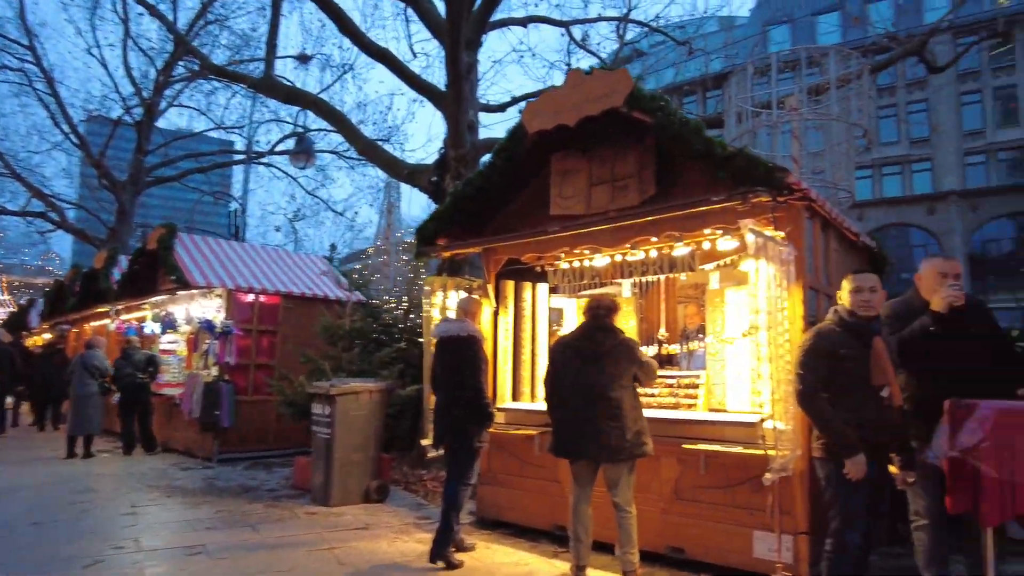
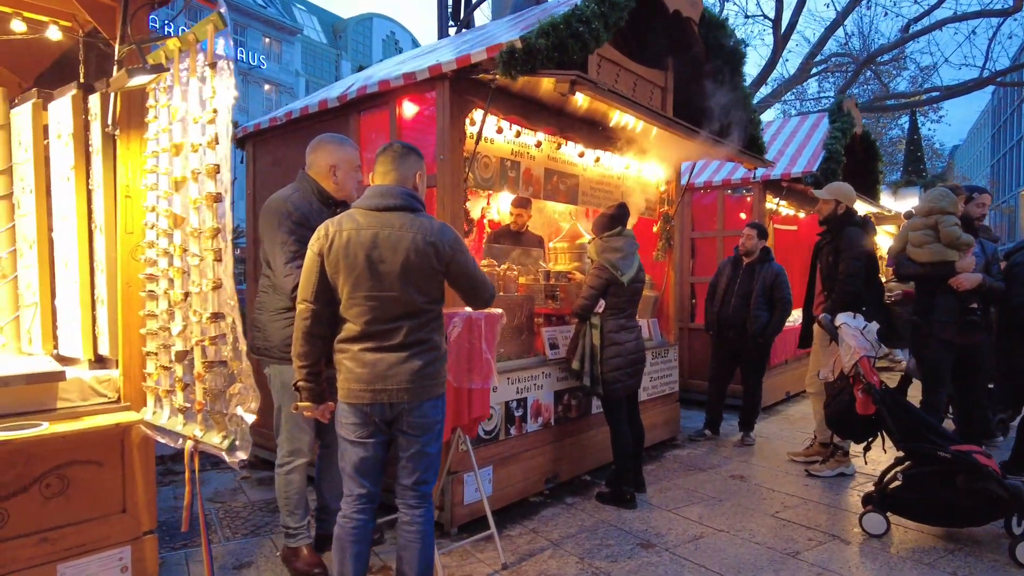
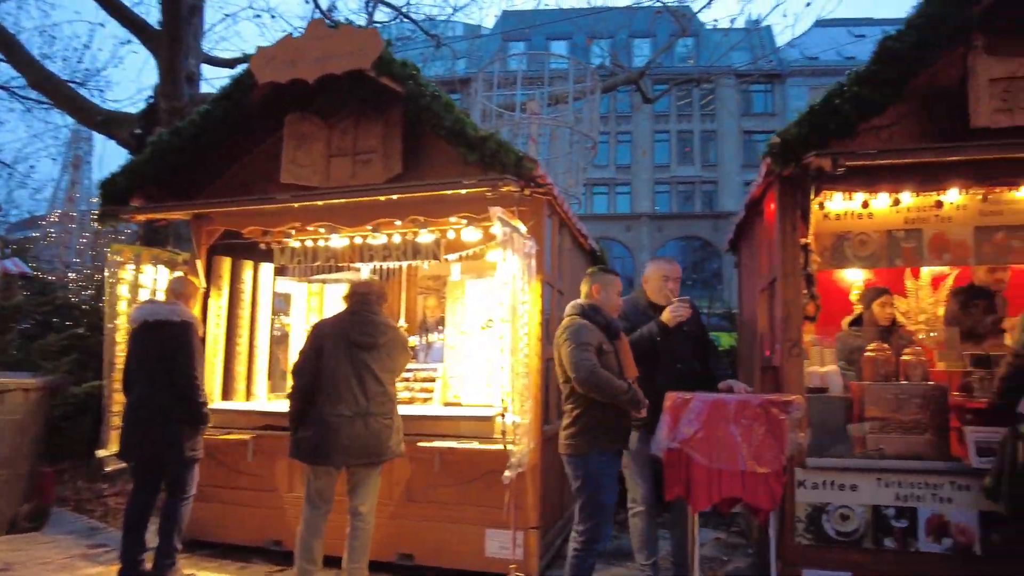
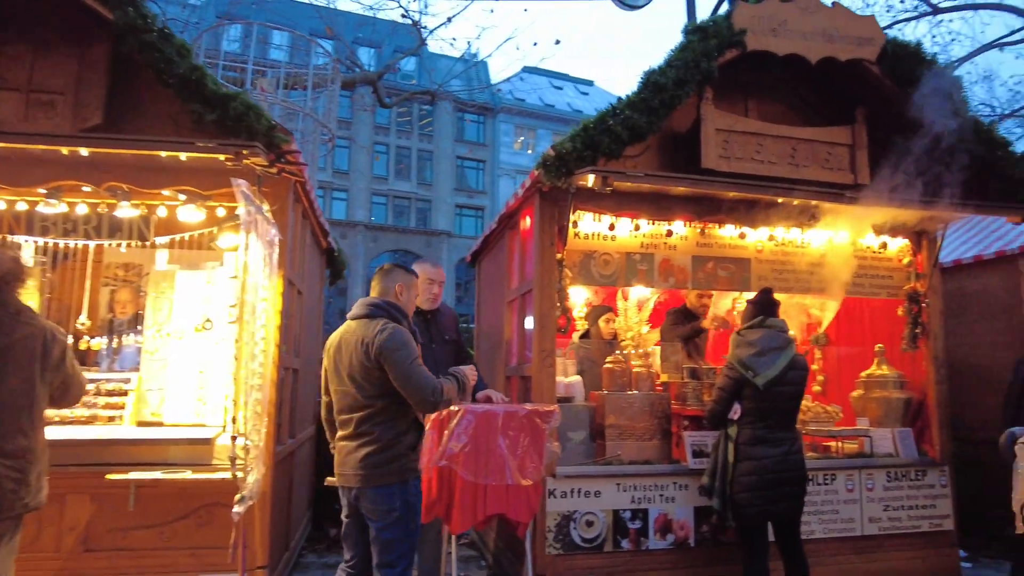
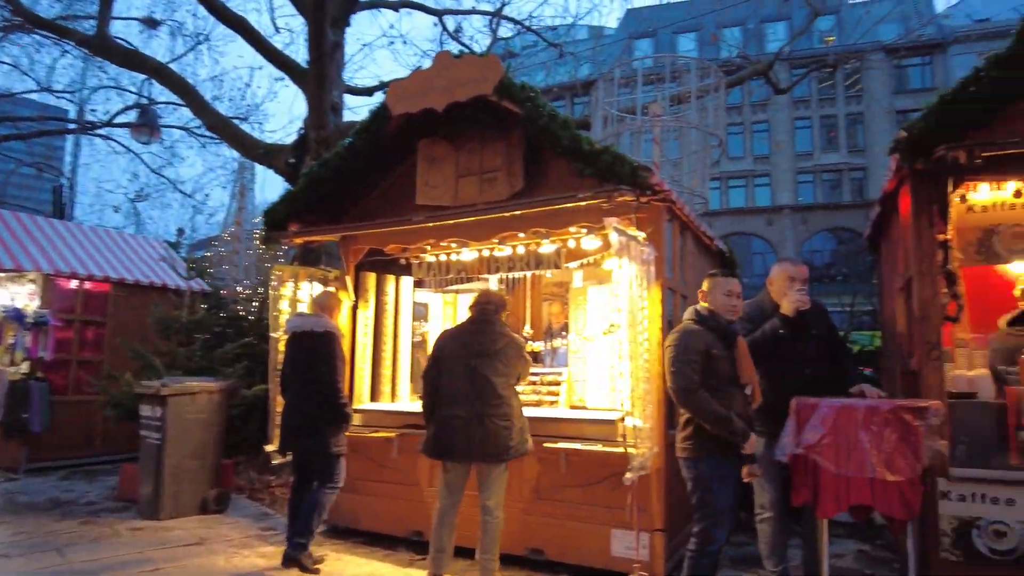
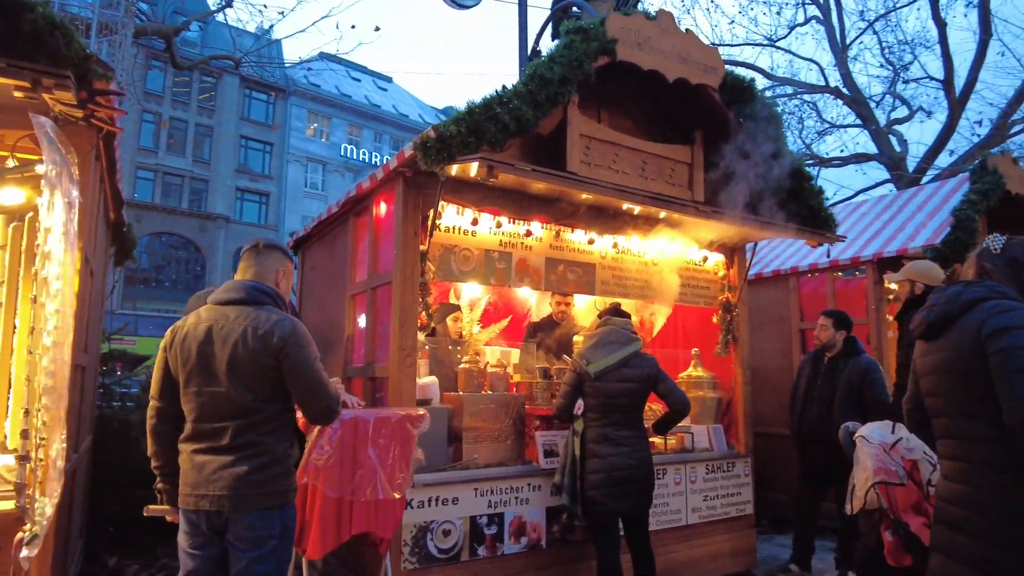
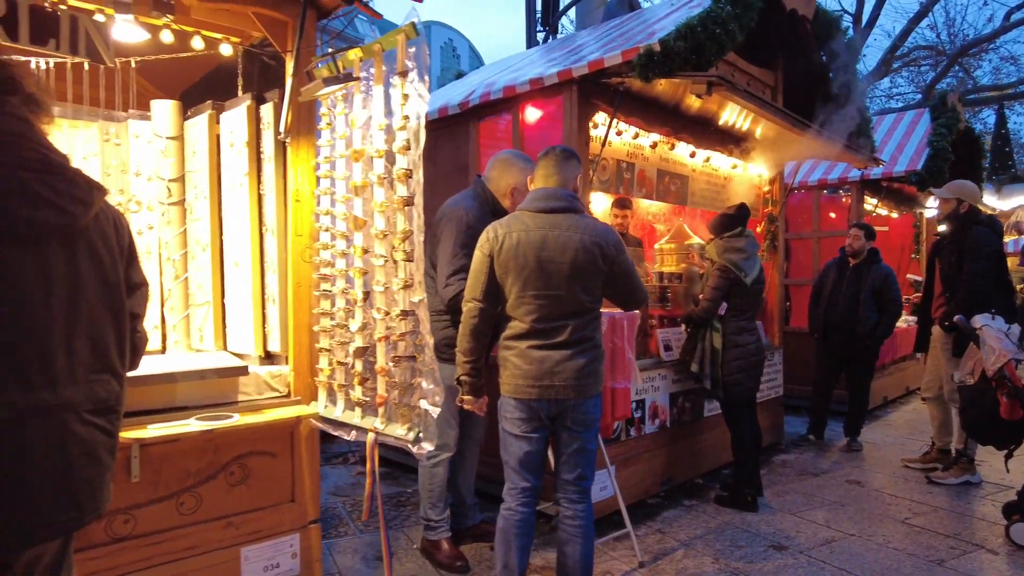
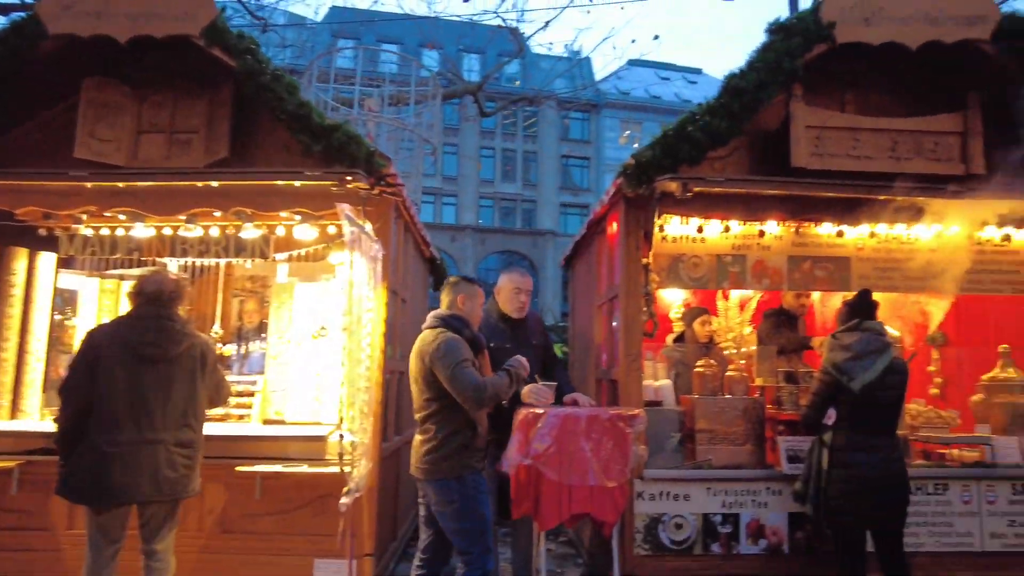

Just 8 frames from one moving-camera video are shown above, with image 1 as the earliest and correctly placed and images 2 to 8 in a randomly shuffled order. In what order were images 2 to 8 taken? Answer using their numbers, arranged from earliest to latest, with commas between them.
5, 3, 8, 4, 6, 2, 7
